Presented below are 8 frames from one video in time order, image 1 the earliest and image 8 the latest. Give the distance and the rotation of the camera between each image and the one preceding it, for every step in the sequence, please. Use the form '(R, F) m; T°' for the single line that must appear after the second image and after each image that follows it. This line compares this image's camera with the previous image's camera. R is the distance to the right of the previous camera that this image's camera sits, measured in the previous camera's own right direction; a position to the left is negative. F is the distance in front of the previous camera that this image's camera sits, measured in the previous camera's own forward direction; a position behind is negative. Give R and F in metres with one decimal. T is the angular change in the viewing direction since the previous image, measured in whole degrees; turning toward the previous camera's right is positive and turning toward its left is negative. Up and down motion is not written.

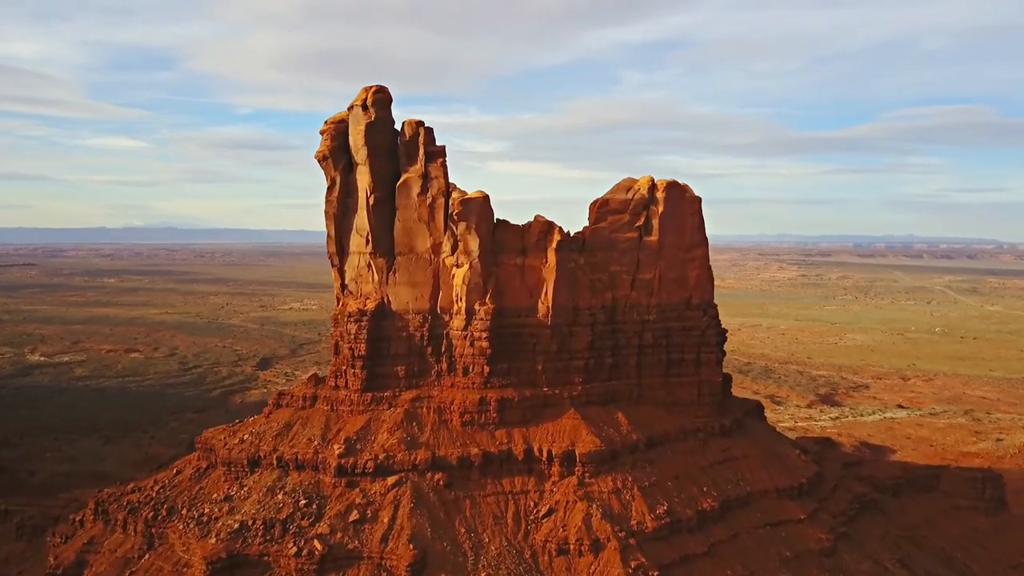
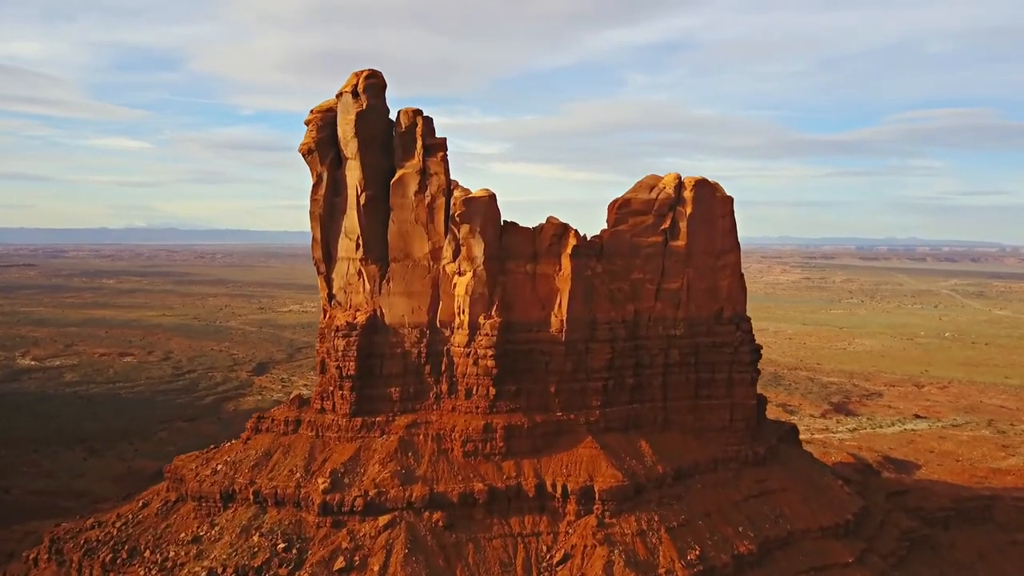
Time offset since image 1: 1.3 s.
(-0.2, +2.7) m; 0°
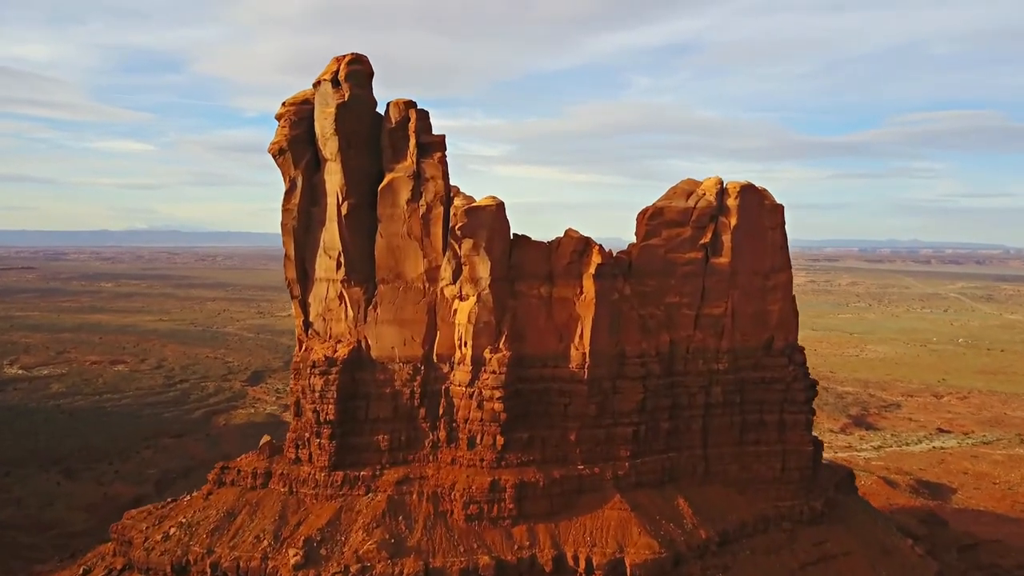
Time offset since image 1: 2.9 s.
(-0.2, +3.4) m; 0°
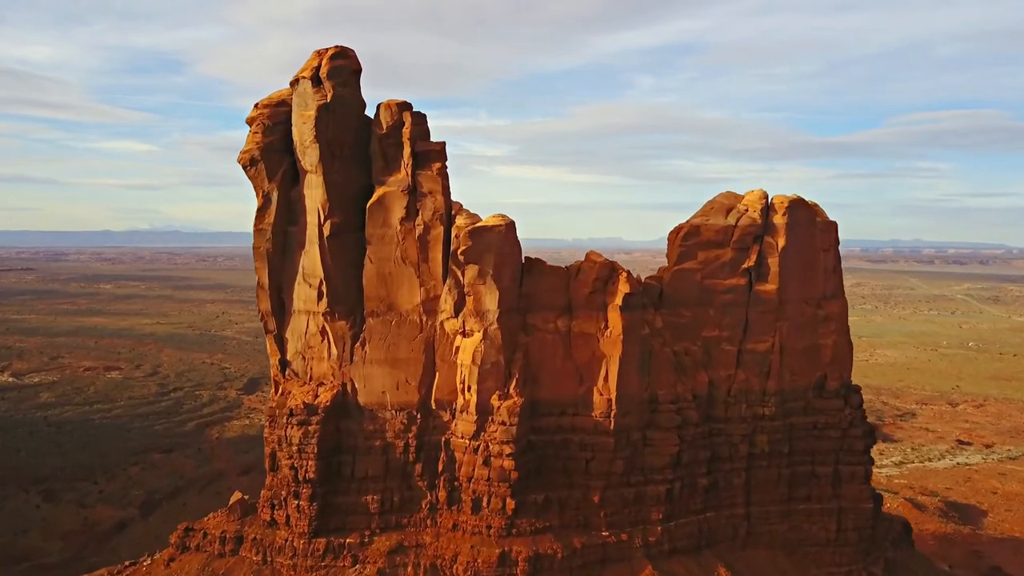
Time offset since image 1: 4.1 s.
(-0.2, +2.5) m; 0°
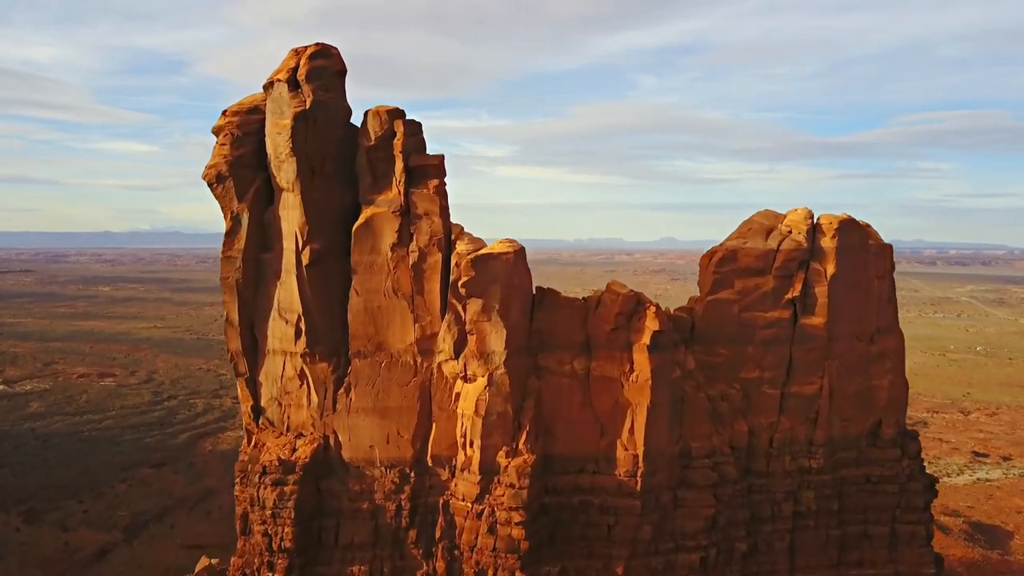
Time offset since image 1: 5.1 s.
(-0.1, +2.0) m; 0°
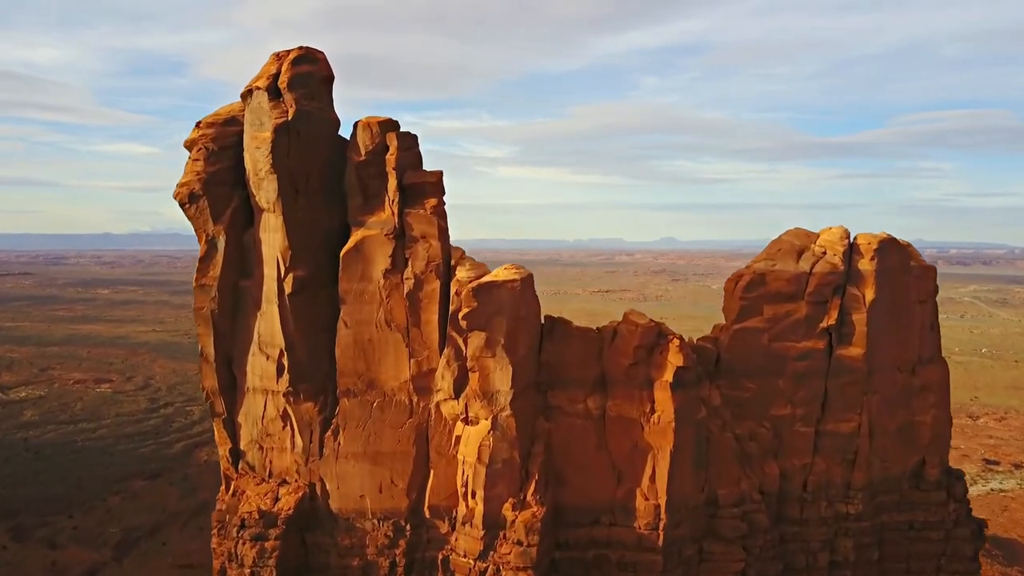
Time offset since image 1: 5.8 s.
(-0.1, +1.3) m; 0°
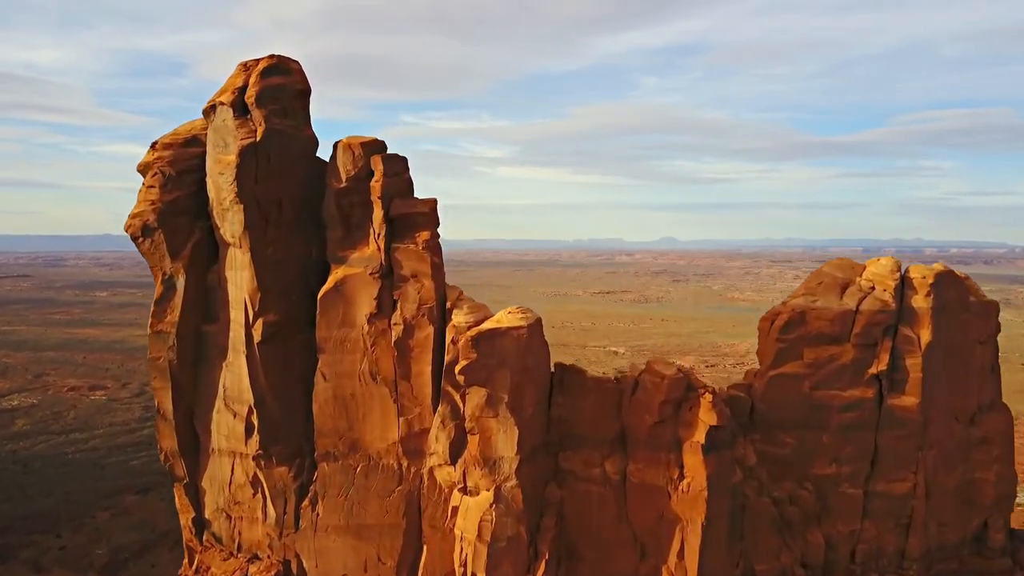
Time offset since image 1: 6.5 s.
(-0.1, +1.5) m; 0°
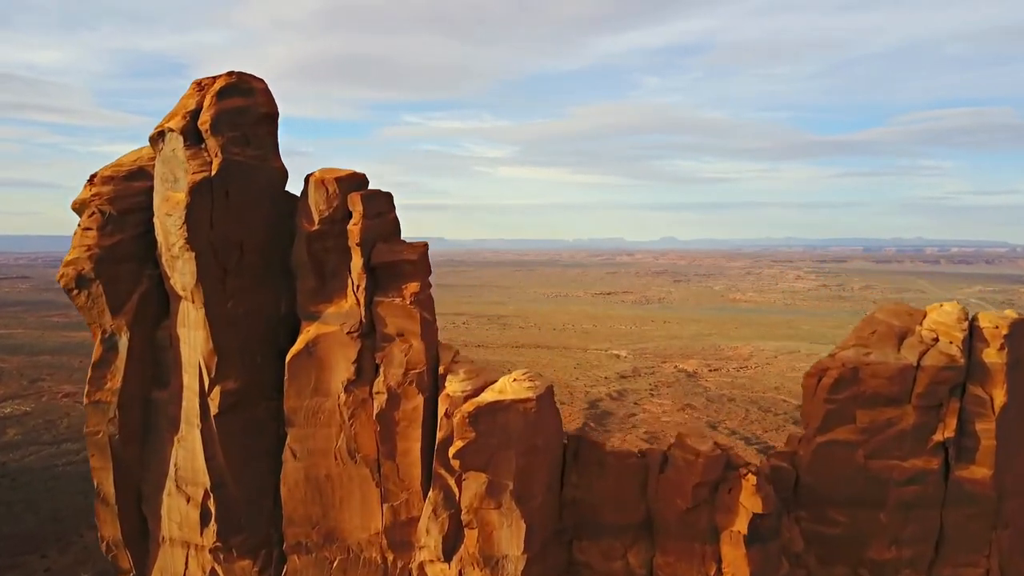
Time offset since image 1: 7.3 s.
(-0.1, +1.5) m; 0°
